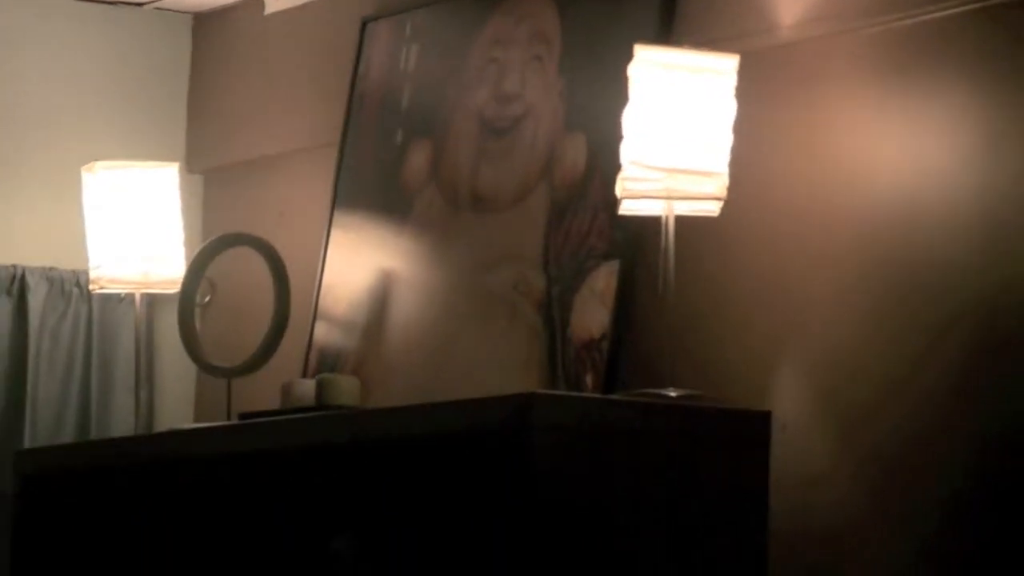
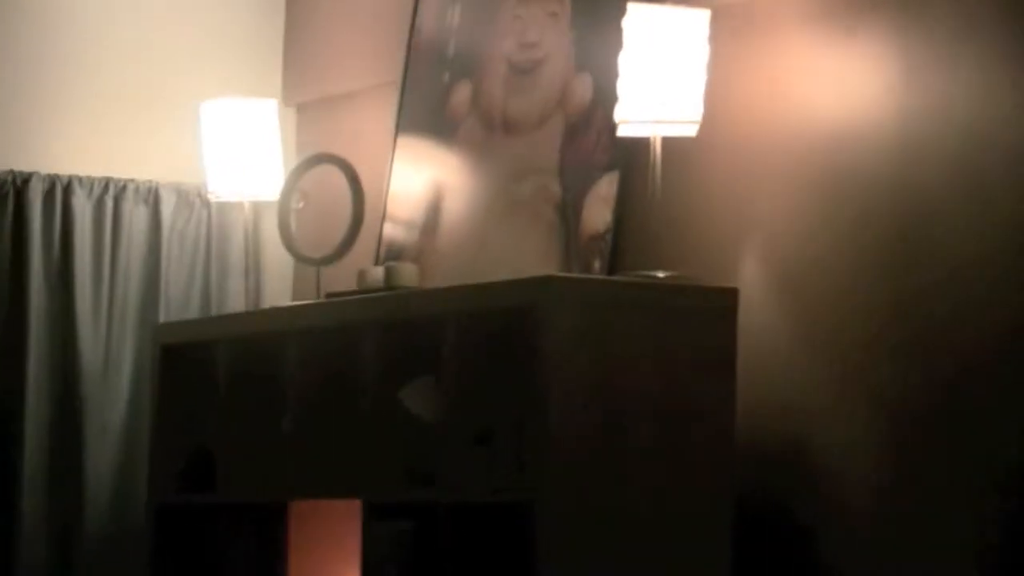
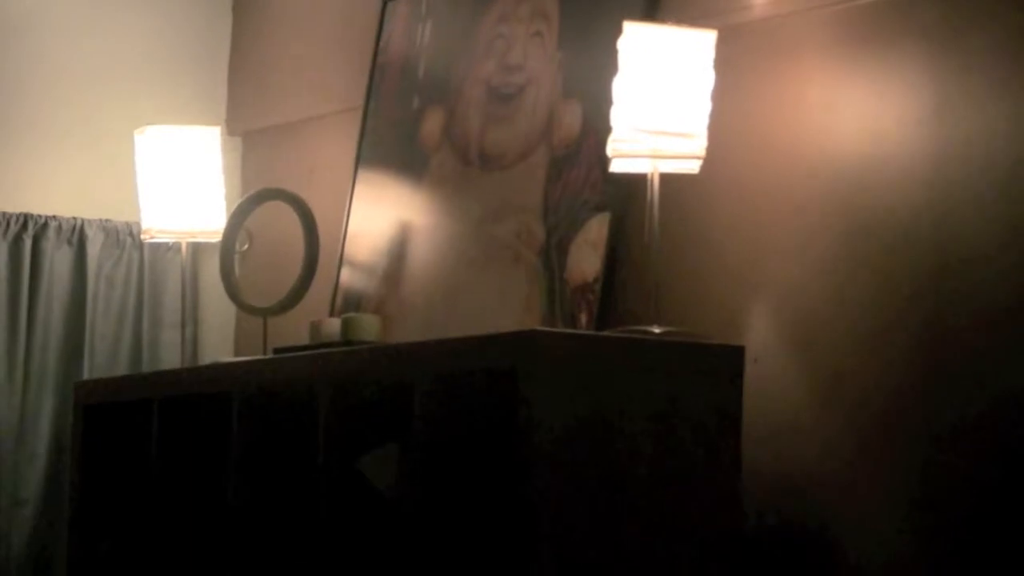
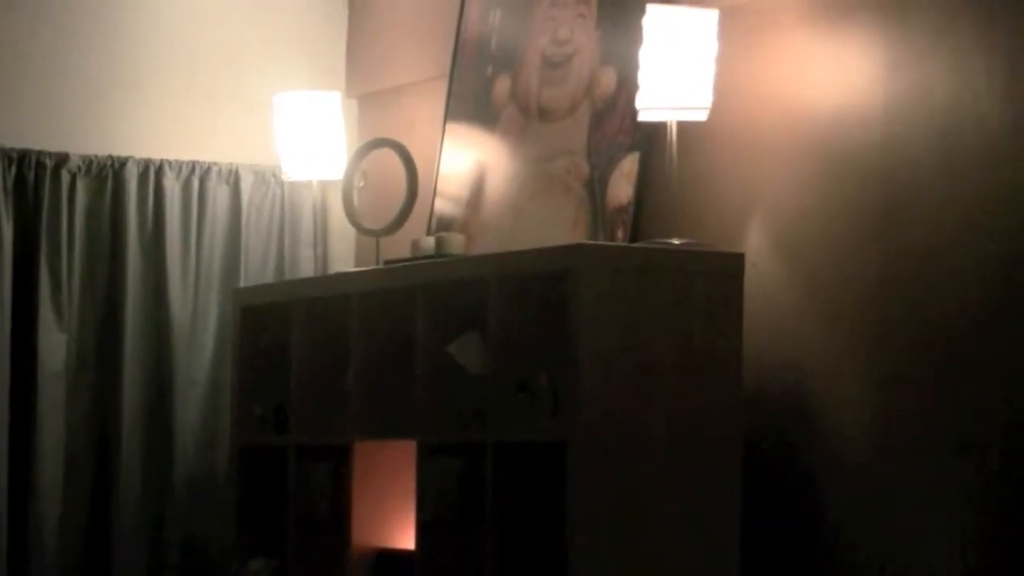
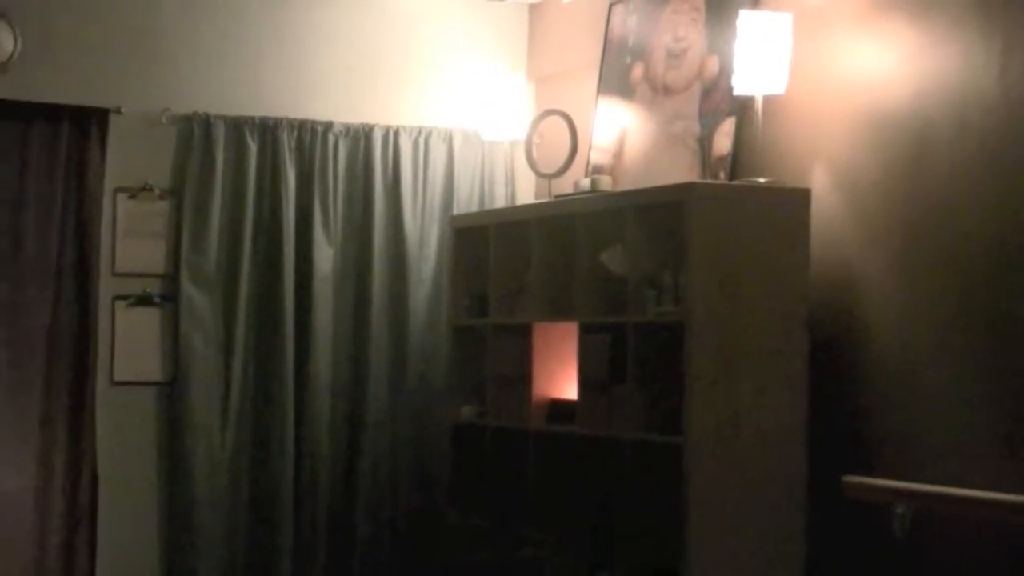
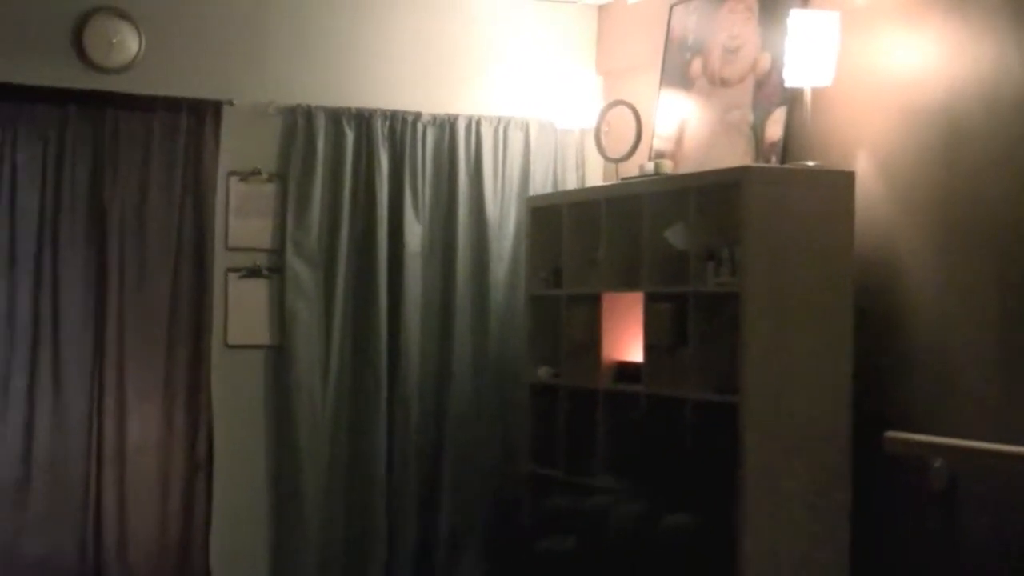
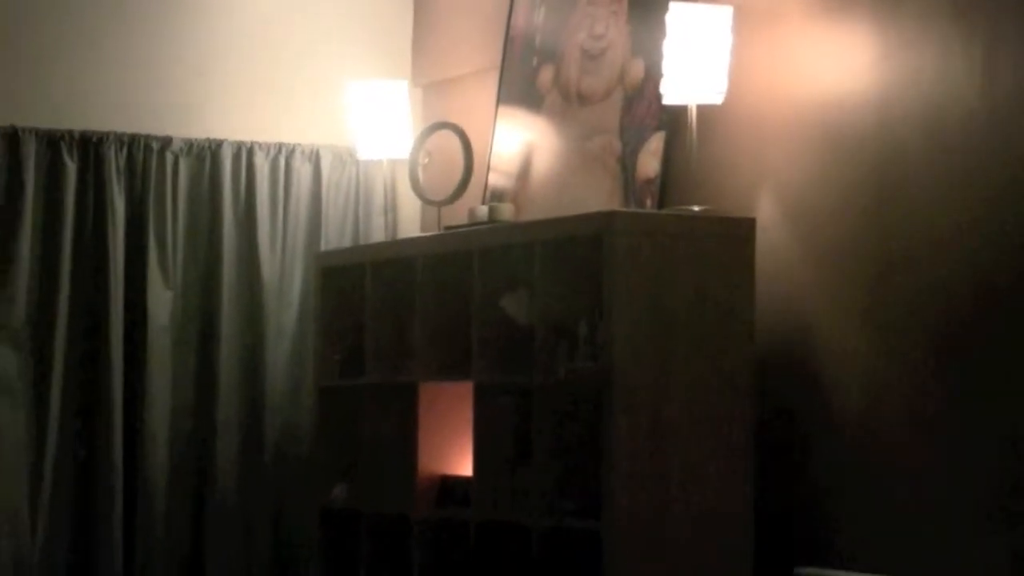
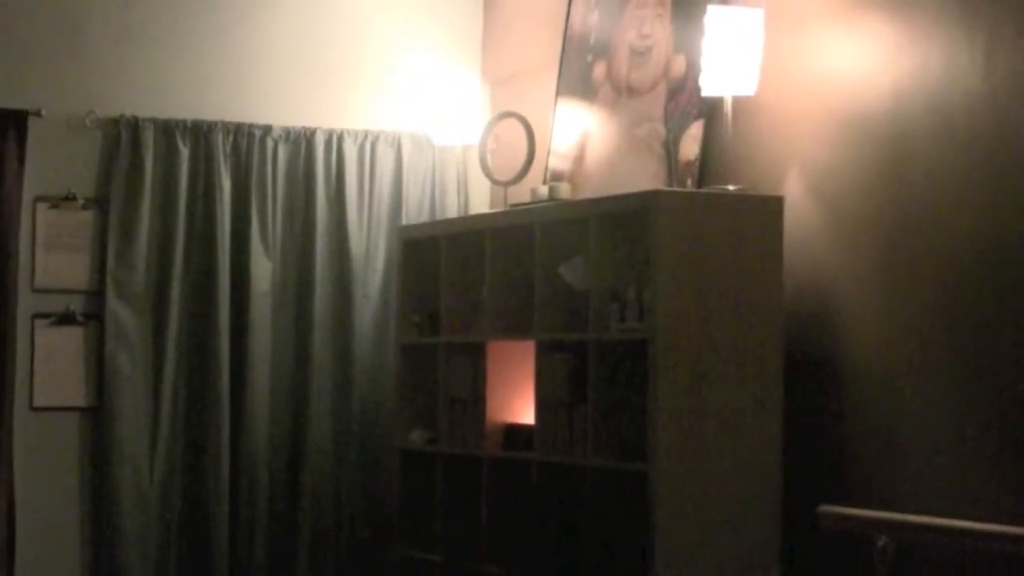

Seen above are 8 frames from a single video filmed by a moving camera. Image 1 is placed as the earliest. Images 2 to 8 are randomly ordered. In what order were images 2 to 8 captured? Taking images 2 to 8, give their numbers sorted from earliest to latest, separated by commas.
3, 2, 4, 7, 8, 5, 6
